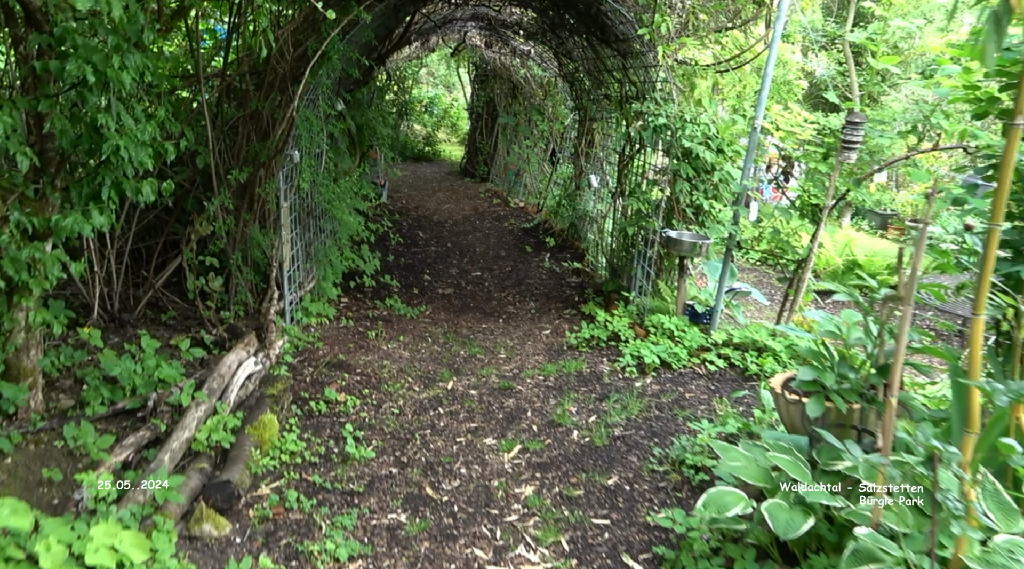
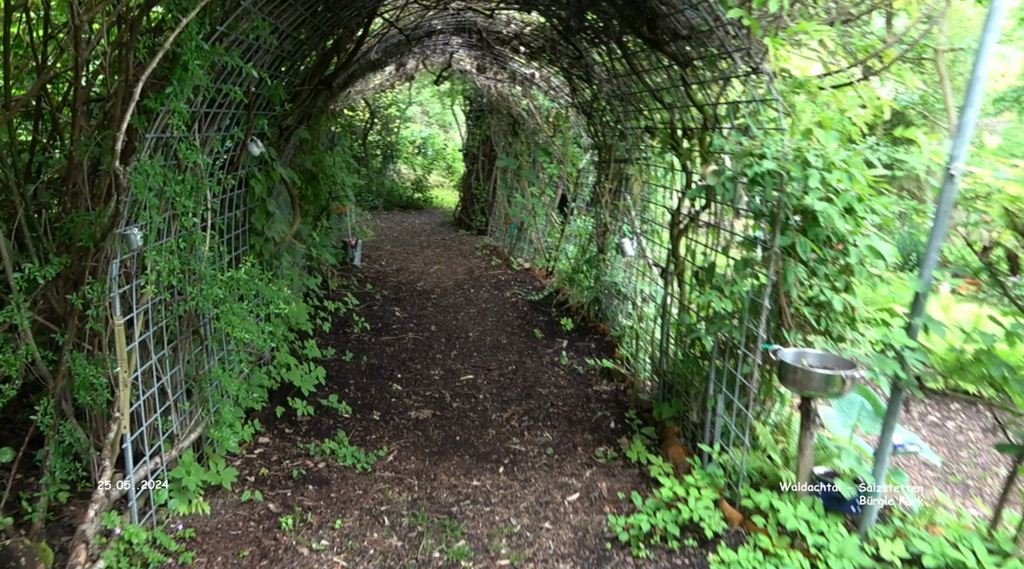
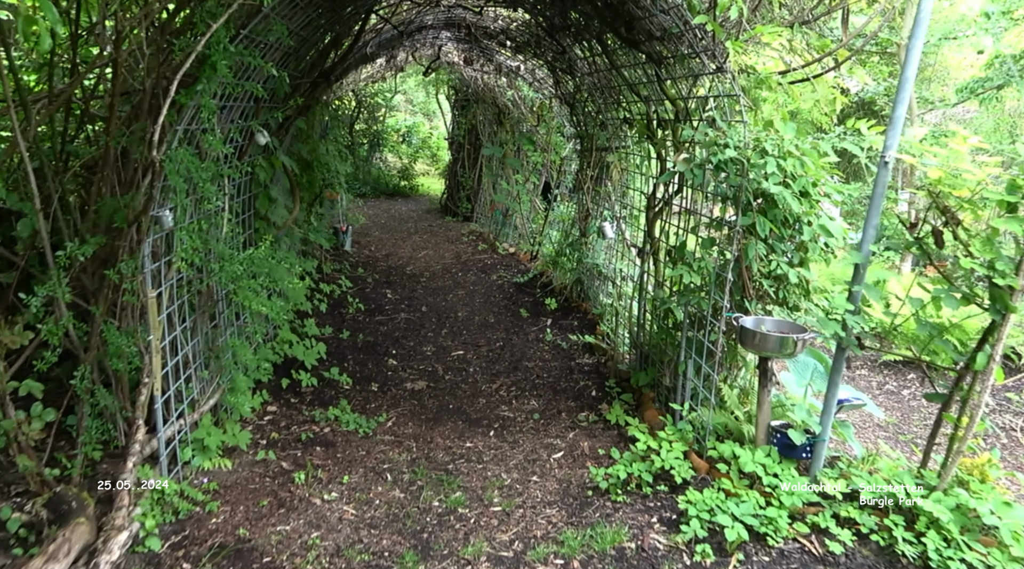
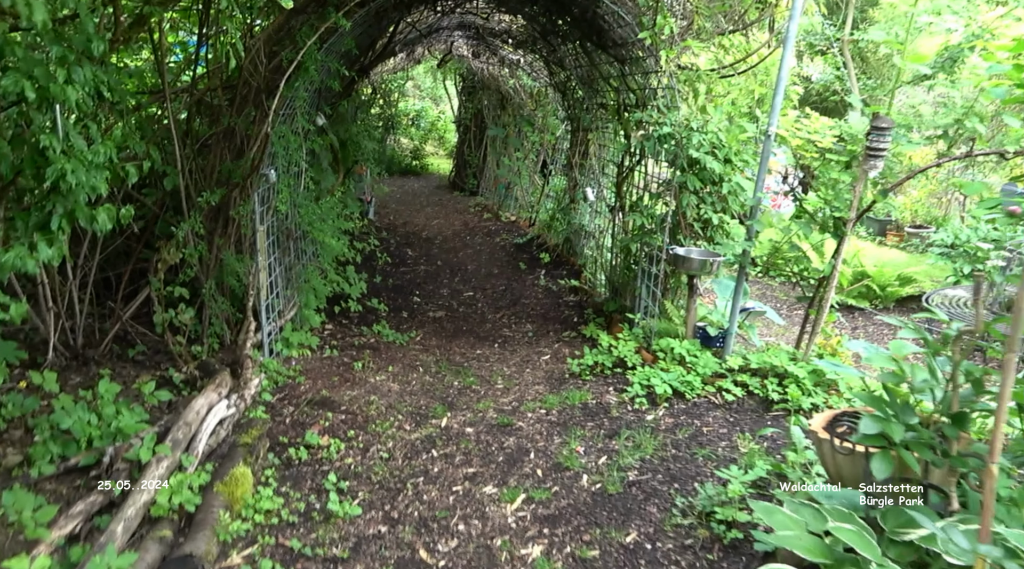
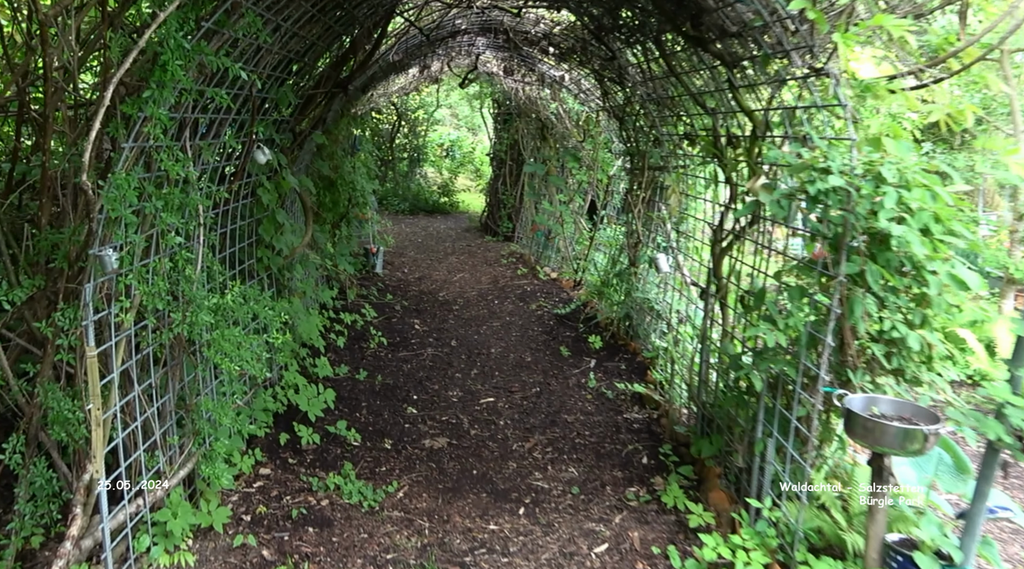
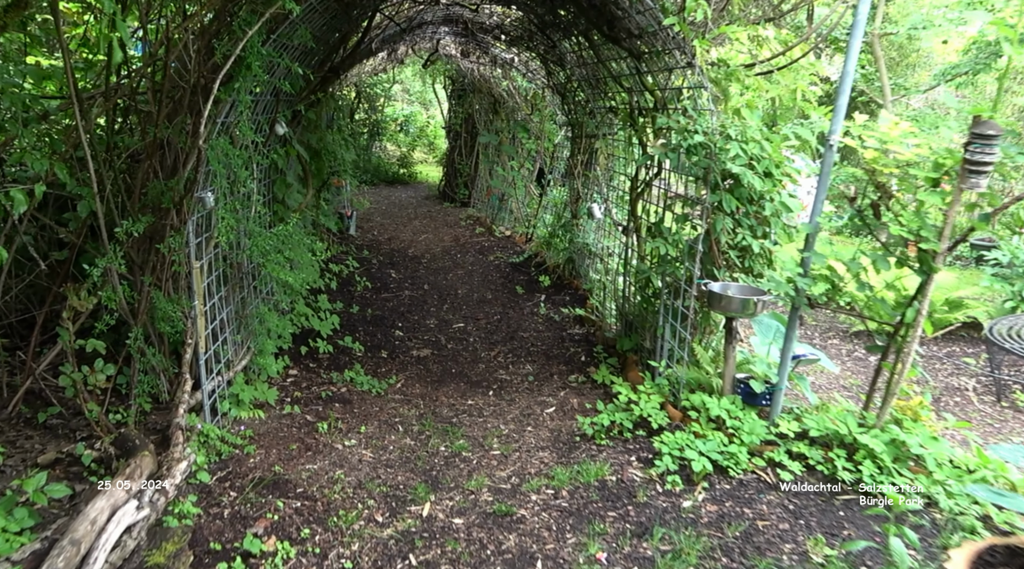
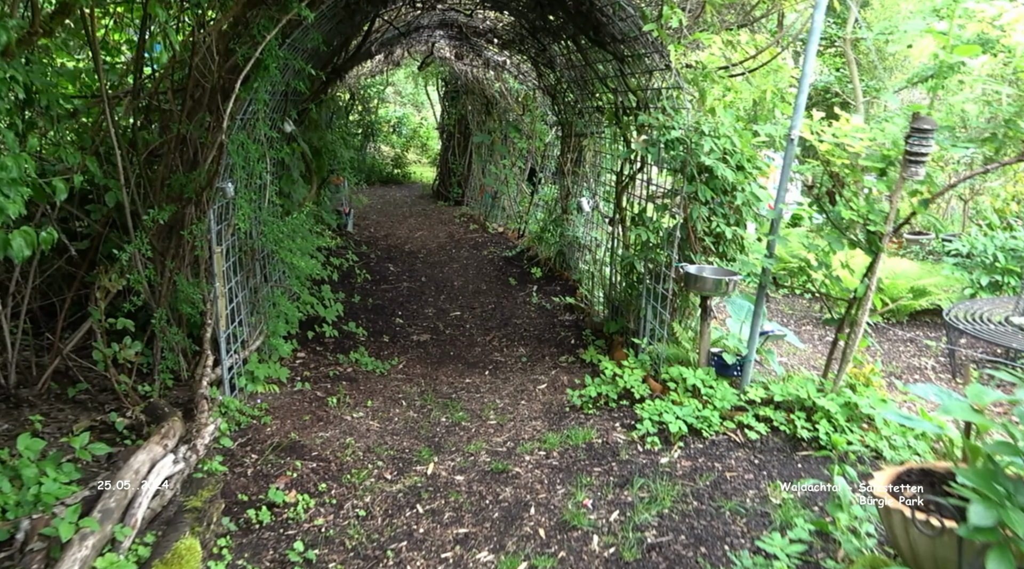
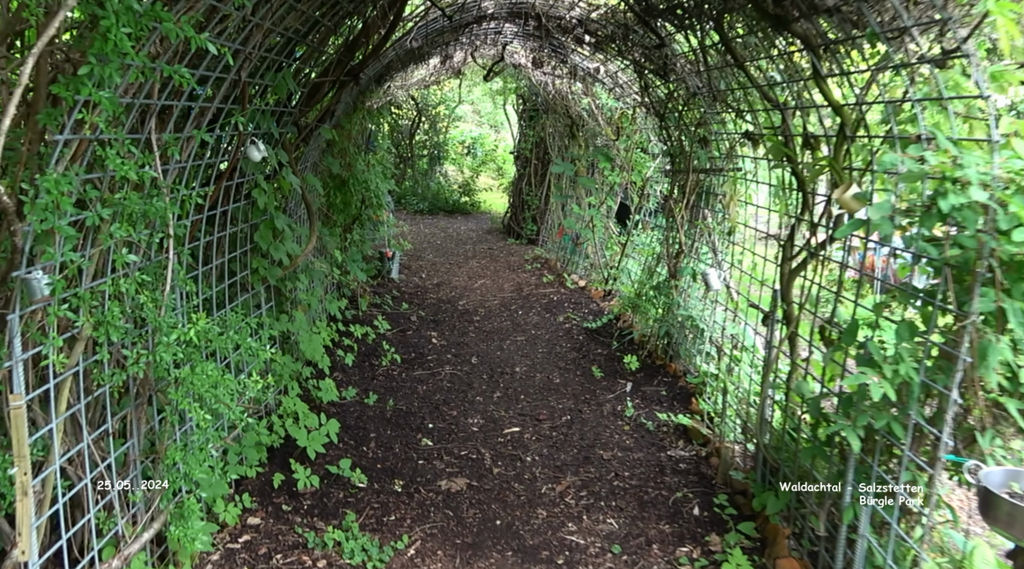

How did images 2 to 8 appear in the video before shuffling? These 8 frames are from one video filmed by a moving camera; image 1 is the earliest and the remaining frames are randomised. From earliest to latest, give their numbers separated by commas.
4, 7, 6, 3, 2, 5, 8
